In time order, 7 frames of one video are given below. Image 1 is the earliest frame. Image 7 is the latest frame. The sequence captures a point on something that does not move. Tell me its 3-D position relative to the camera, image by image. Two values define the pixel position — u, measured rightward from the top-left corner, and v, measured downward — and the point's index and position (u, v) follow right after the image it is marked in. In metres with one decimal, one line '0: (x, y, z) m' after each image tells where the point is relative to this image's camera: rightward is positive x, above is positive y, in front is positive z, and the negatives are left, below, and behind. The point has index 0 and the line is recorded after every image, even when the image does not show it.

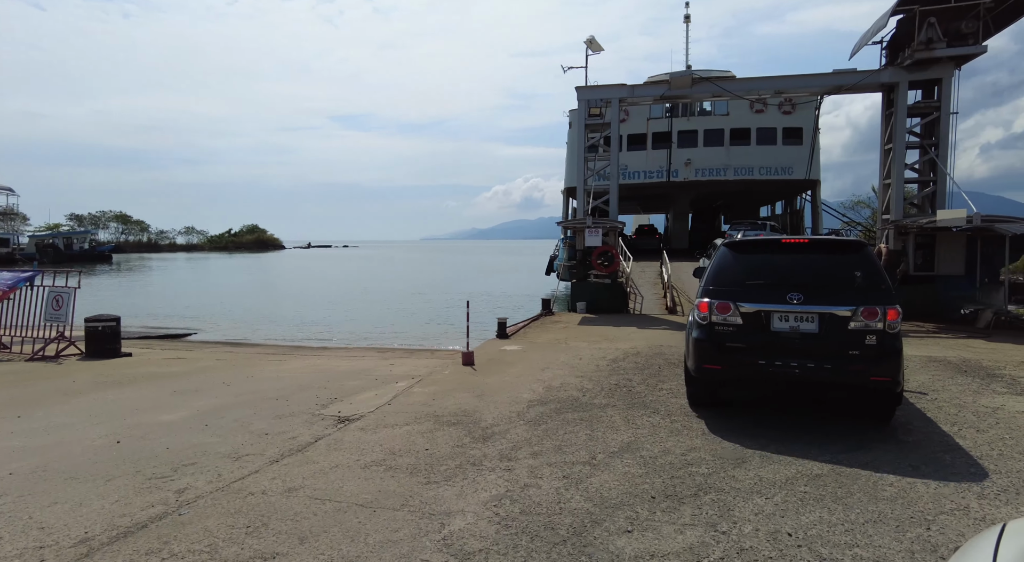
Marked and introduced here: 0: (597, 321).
0: (+2.0, -0.9, +13.3) m
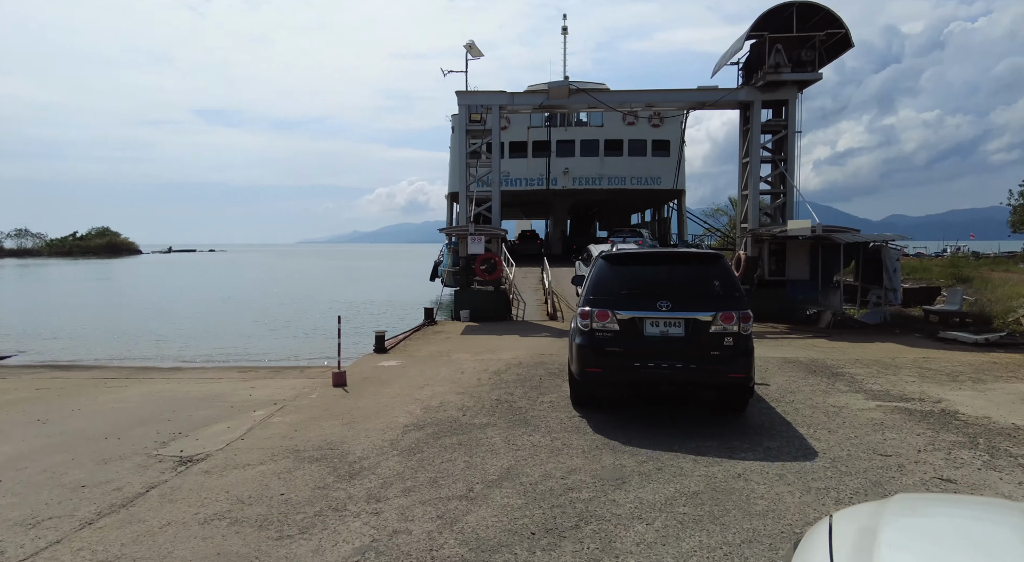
0: (-0.7, -1.1, +13.0) m
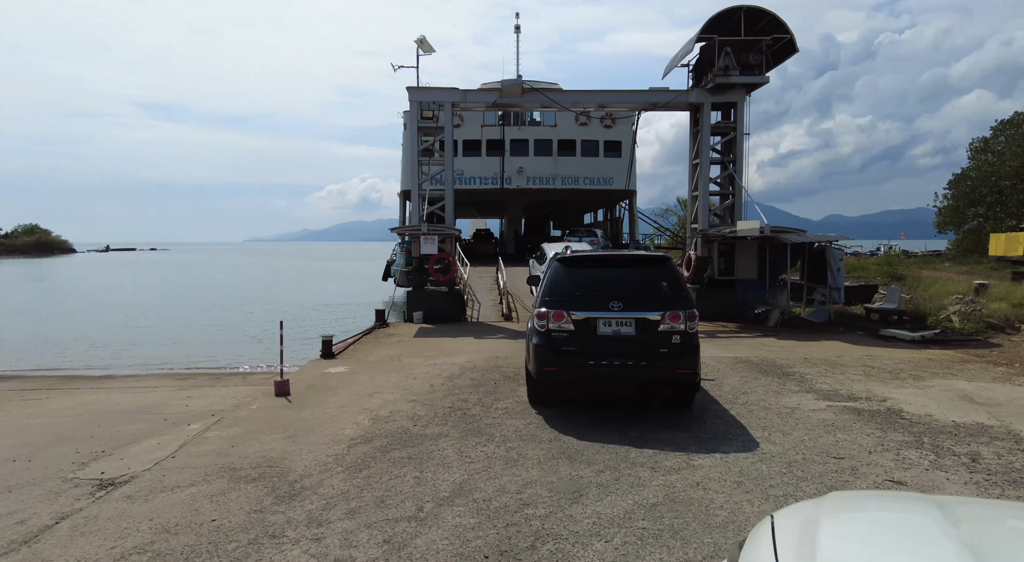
0: (-1.8, -1.1, +12.7) m
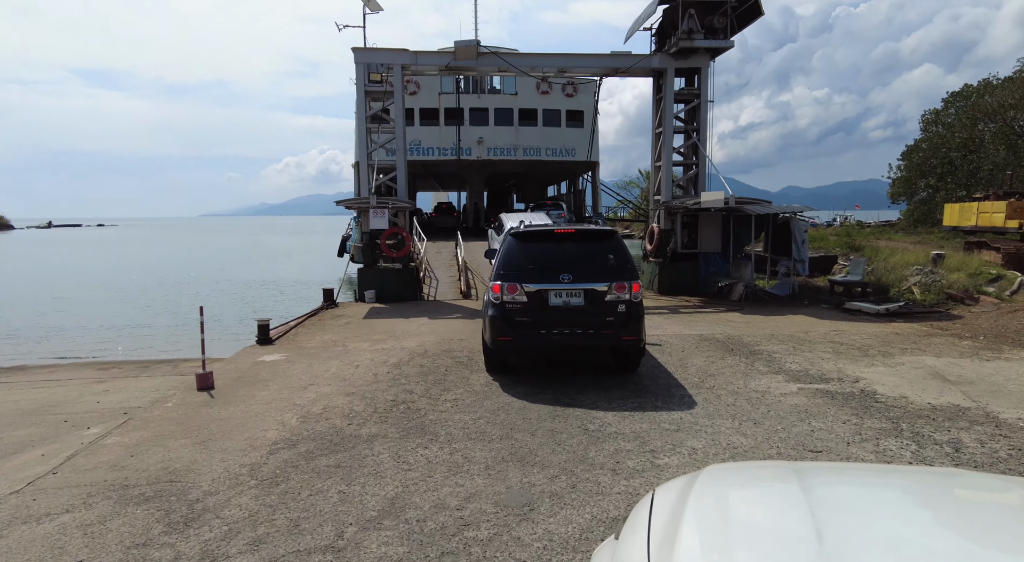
0: (-2.7, -0.6, +11.9) m
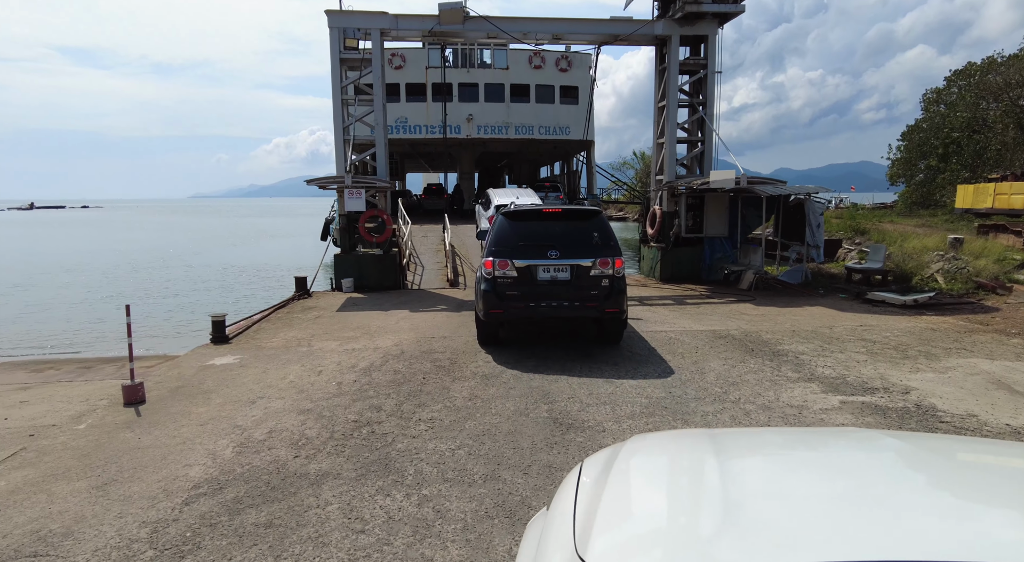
0: (-2.9, -0.4, +10.9) m
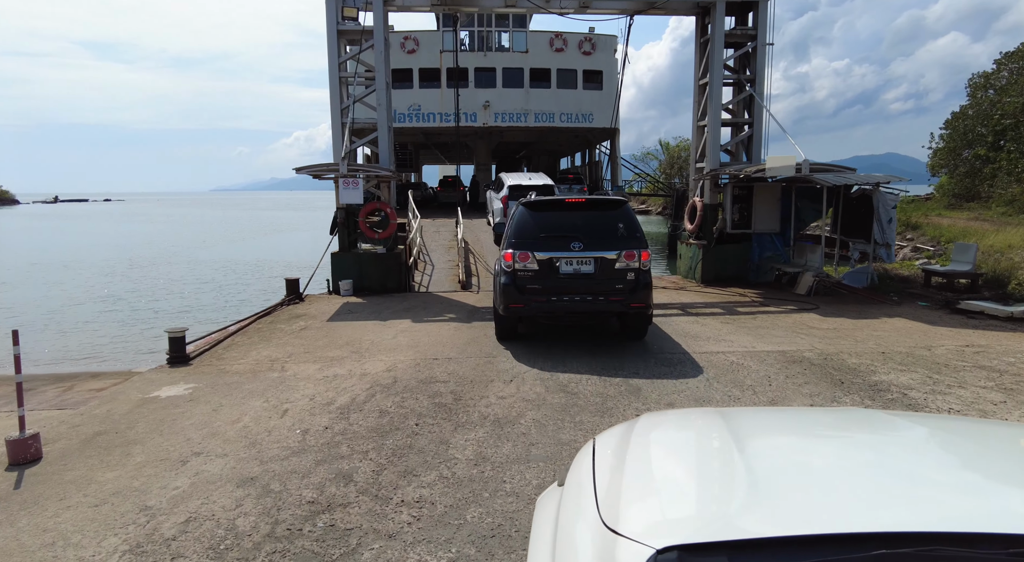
0: (-2.5, -0.5, +9.4) m
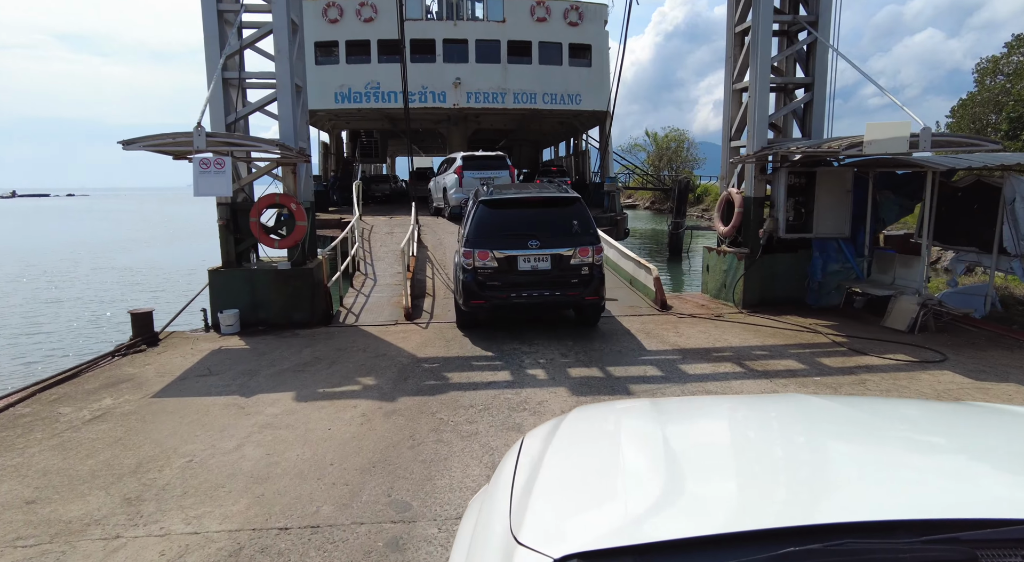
0: (-3.0, -0.9, +6.0) m
